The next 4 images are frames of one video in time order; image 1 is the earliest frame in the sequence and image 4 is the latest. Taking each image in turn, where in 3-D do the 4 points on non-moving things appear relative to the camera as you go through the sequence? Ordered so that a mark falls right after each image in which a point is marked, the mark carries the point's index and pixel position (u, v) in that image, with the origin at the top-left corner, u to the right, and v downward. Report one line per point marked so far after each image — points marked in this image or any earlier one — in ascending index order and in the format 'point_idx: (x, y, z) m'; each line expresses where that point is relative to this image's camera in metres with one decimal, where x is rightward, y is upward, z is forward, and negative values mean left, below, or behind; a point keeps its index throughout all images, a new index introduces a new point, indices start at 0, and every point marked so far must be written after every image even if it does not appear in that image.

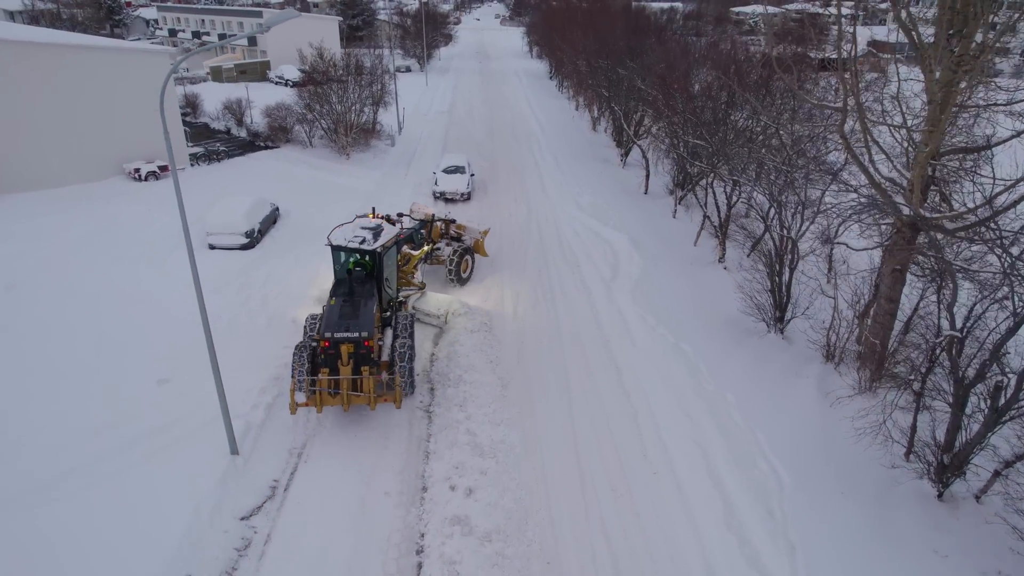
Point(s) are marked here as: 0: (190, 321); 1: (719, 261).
0: (-4.1, -0.4, +11.7) m
1: (+3.2, +0.4, +14.5) m
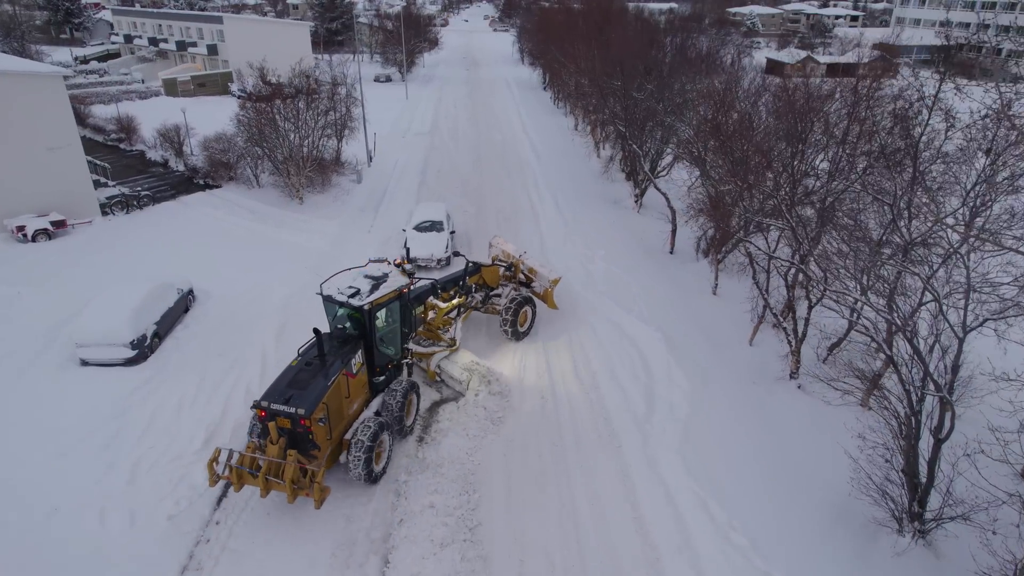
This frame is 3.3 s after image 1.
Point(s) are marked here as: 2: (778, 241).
0: (-4.1, -1.9, +7.6) m
1: (+3.1, -1.0, +10.4) m
2: (+3.3, +0.7, +11.7) m
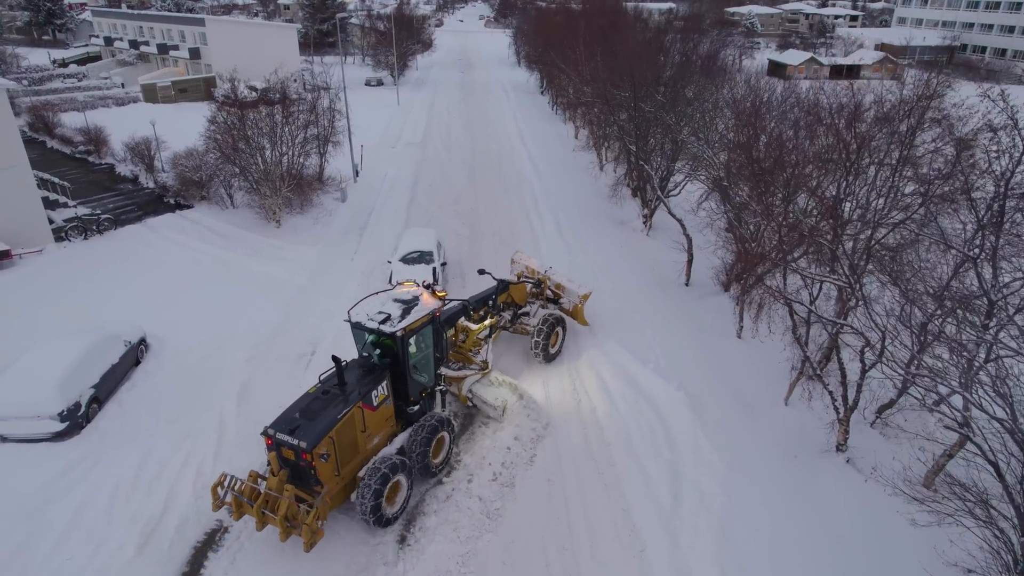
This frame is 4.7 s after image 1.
0: (-4.1, -2.5, +6.0) m
1: (+3.1, -1.6, +8.9) m
2: (+3.3, +0.1, +10.2) m
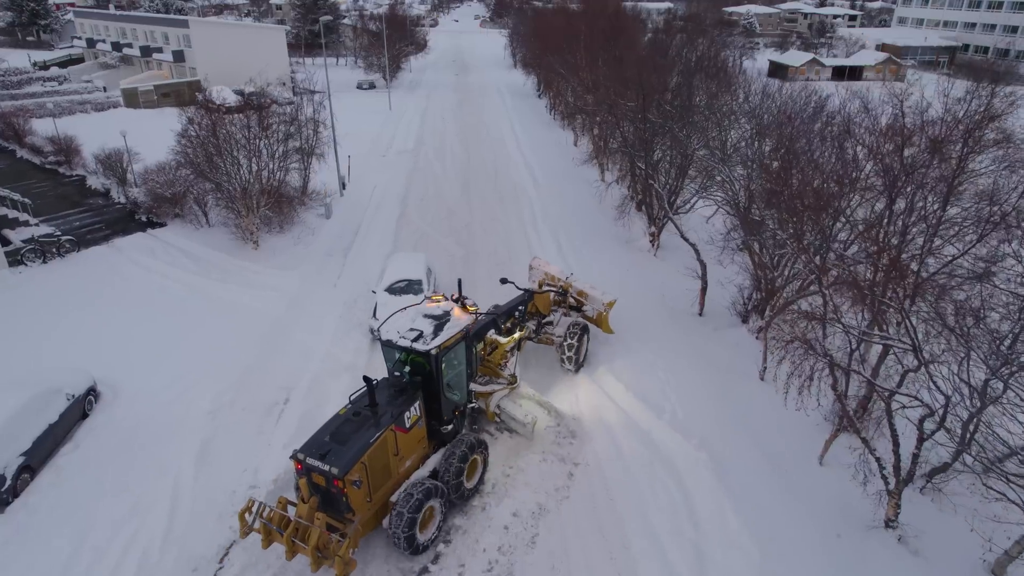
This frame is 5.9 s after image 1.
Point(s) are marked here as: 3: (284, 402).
0: (-4.1, -2.9, +4.7) m
1: (+3.1, -2.0, +7.6) m
2: (+3.3, -0.3, +8.9) m
3: (-2.4, -1.2, +9.9) m
